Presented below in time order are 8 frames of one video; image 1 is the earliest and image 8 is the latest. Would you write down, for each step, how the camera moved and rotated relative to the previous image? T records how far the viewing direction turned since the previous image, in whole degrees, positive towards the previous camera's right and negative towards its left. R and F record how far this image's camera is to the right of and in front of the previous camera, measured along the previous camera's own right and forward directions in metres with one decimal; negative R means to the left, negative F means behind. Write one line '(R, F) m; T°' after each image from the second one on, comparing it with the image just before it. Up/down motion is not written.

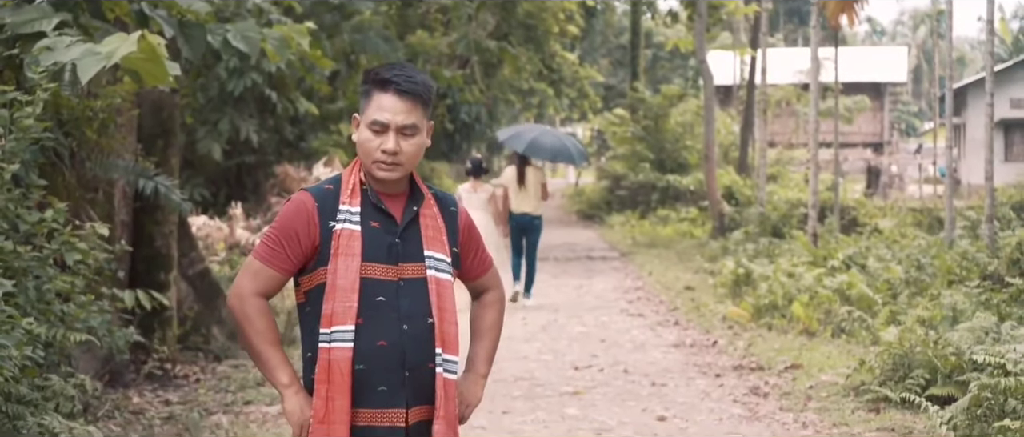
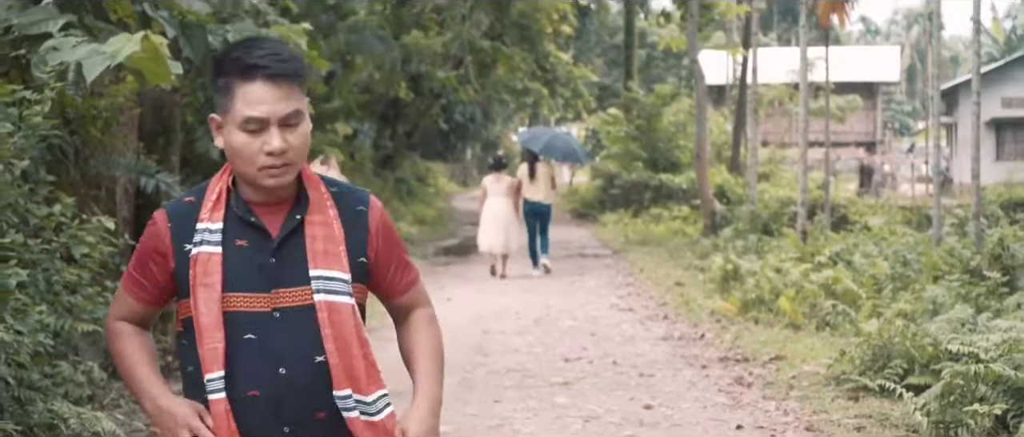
(0.0, -0.2) m; 0°
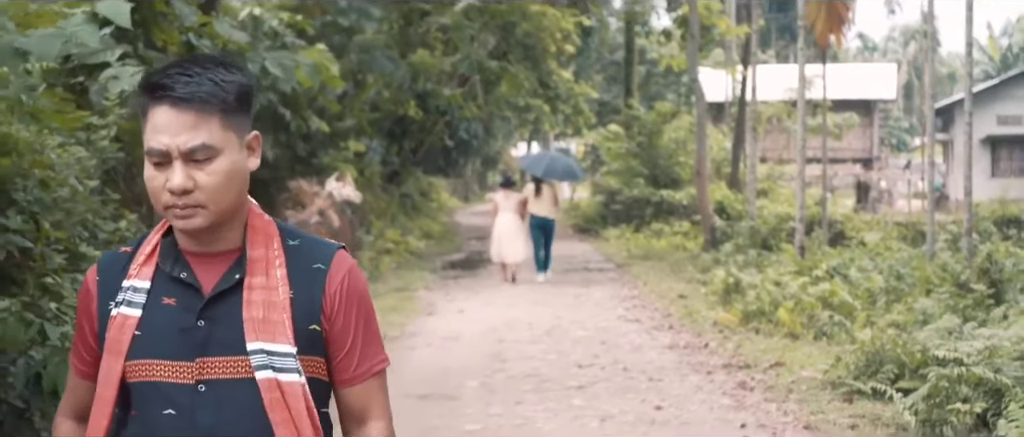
(-0.1, -0.5) m; 0°
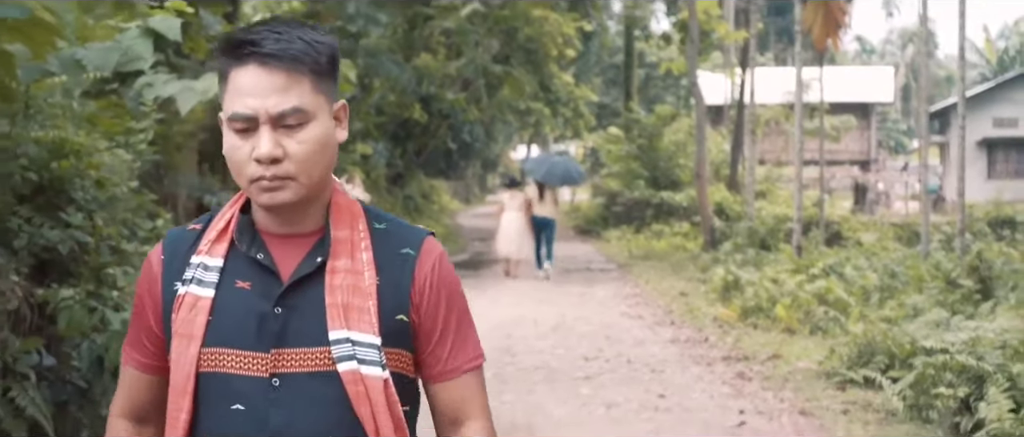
(-0.1, -0.4) m; 0°
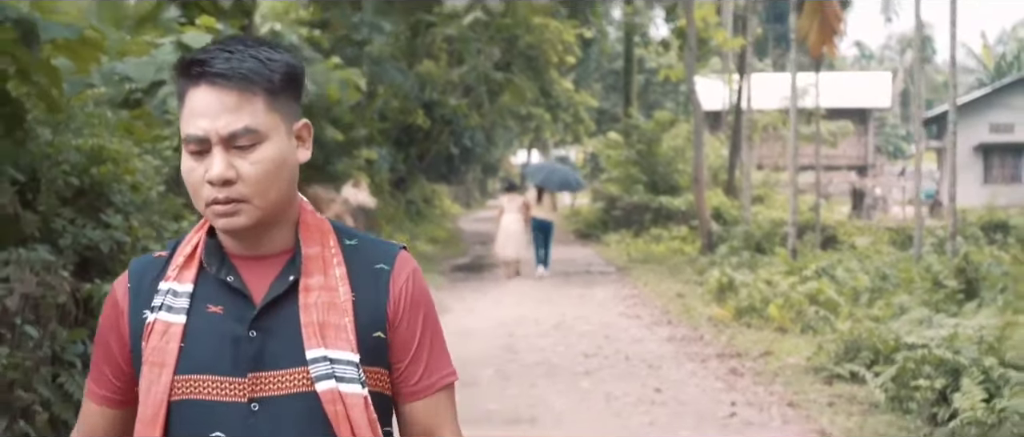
(0.0, -0.4) m; 0°
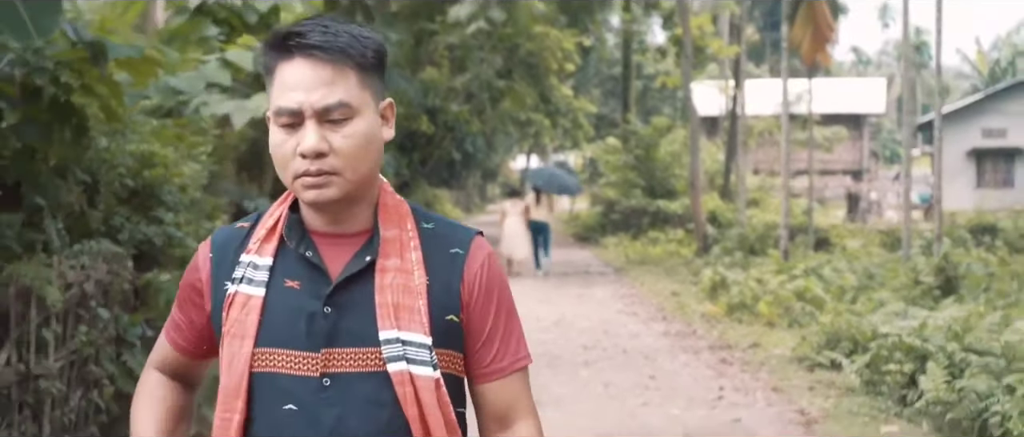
(0.0, -0.6) m; 0°
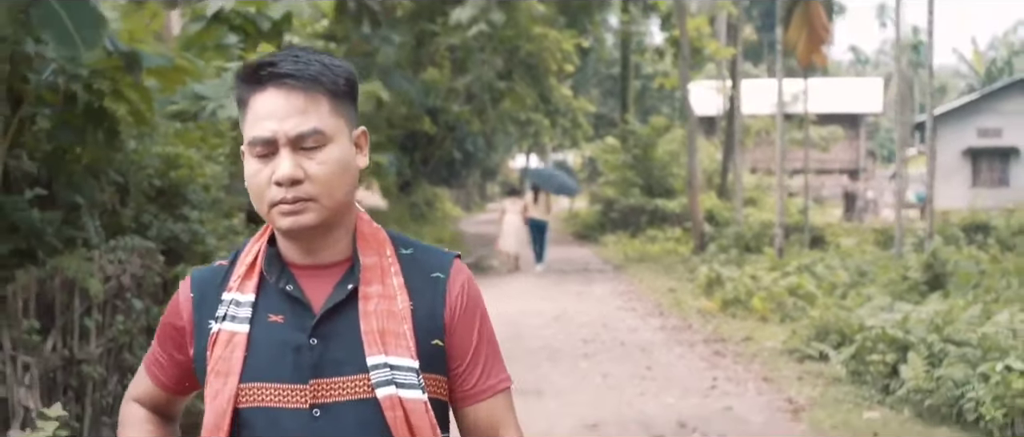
(0.0, -0.4) m; 0°
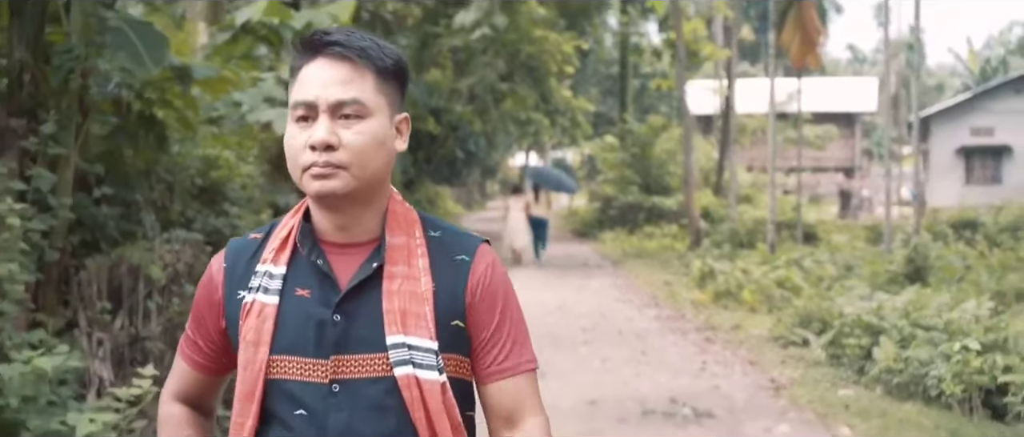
(0.0, -0.7) m; 0°
